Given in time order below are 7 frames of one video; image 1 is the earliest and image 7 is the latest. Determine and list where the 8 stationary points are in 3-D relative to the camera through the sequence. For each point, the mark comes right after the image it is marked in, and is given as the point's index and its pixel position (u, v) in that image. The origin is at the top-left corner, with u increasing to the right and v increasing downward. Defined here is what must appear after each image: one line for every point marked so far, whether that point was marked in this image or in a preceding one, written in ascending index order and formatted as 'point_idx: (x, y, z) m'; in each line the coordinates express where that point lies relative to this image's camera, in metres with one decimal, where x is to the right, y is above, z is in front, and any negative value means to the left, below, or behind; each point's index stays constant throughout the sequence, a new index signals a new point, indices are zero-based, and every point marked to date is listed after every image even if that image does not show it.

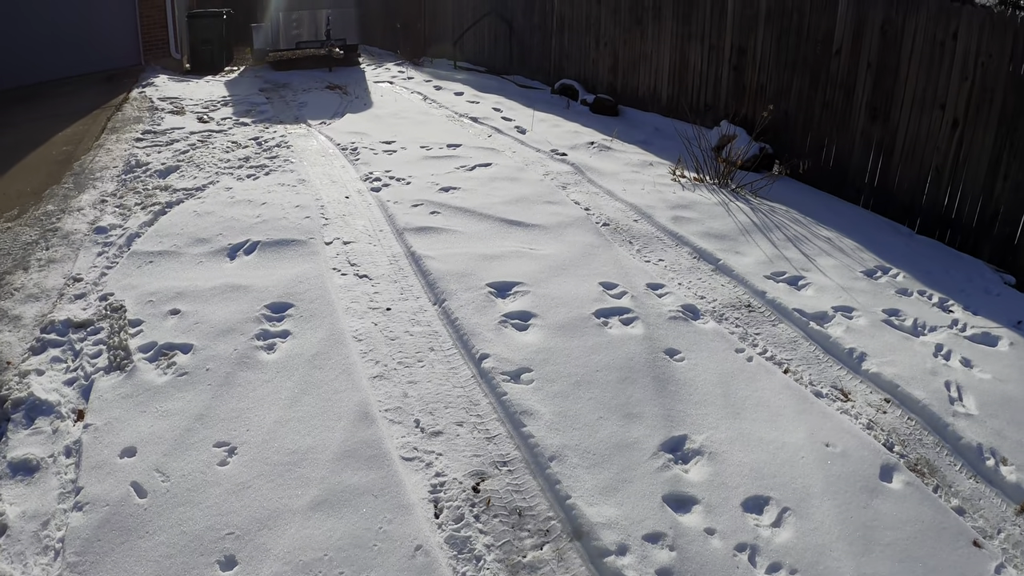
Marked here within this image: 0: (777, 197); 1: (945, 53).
0: (+2.3, +0.8, +6.7) m
1: (+3.4, +1.9, +6.2) m
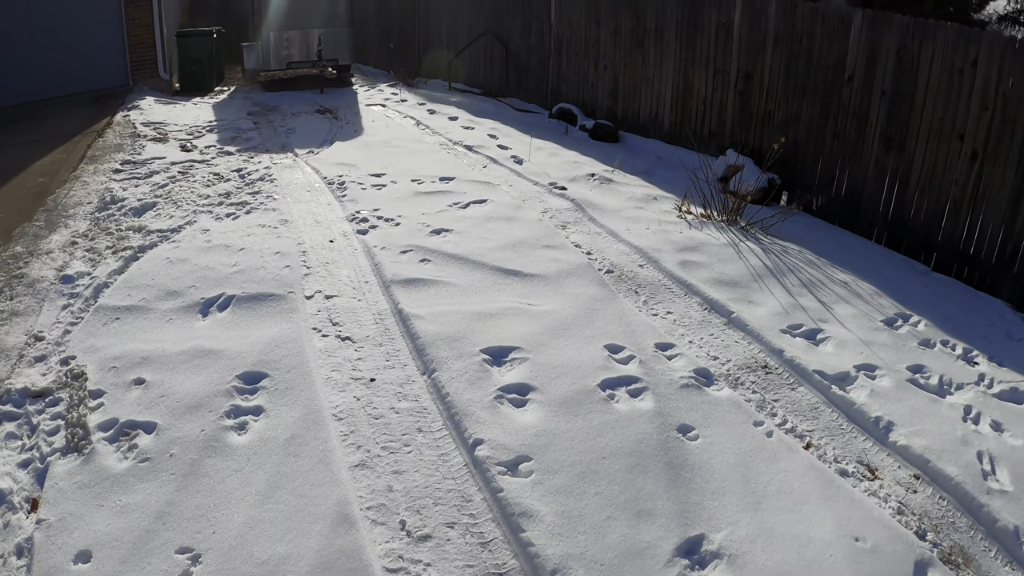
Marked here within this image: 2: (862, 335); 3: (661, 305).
0: (+2.2, +0.4, +6.3) m
1: (+3.4, +1.5, +5.8) m
2: (+2.2, -0.3, +4.9) m
3: (+0.9, -0.1, +4.9) m
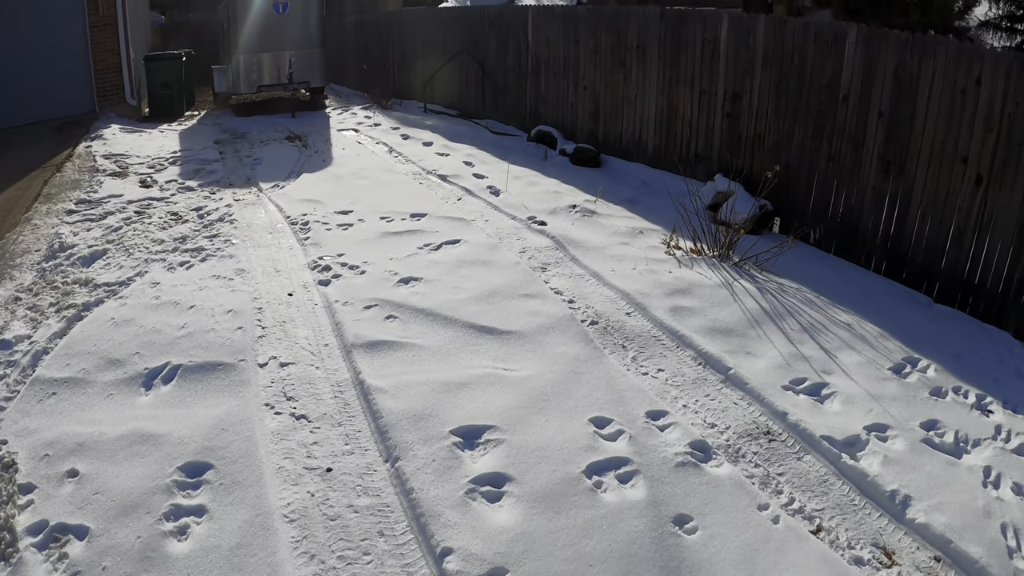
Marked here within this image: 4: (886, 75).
0: (+2.0, +0.1, +5.9) m
1: (+3.2, +1.3, +5.4) m
2: (+2.0, -0.6, +4.5) m
3: (+0.8, -0.4, +4.4) m
4: (+2.9, +1.6, +6.0) m
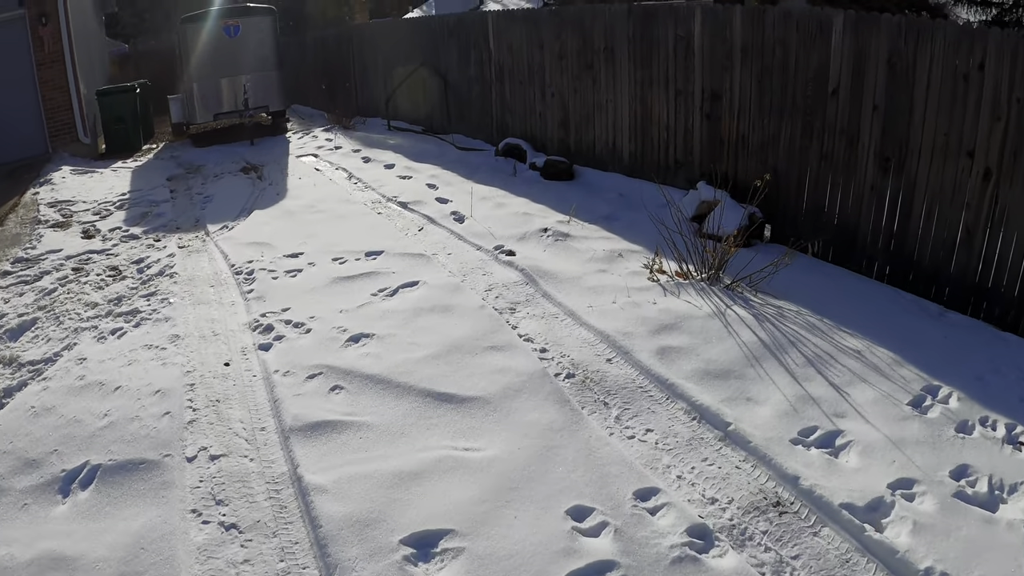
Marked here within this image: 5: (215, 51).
0: (+1.8, 0.0, +5.3) m
1: (+2.9, +1.2, +4.8) m
2: (+1.9, -0.7, +3.9) m
3: (+0.6, -0.7, +3.9) m
4: (+2.5, +1.5, +5.4) m
5: (-4.7, +3.7, +12.4) m
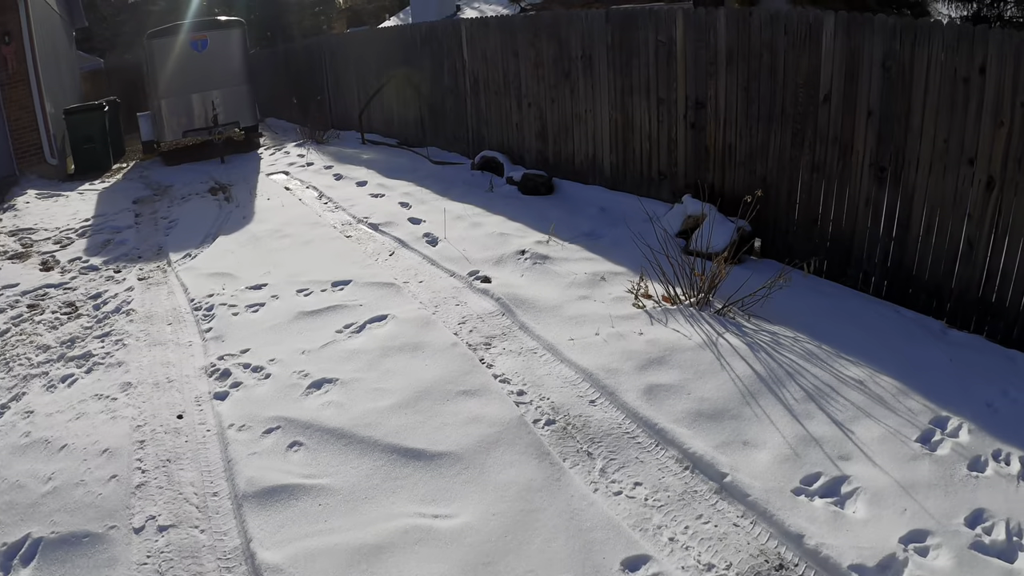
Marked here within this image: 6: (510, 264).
0: (+1.7, -0.1, +5.0) m
1: (+2.7, +1.1, +4.5) m
2: (+1.7, -0.8, +3.5) m
3: (+0.5, -0.8, +3.5) m
4: (+2.3, +1.4, +5.0) m
5: (-5.1, +3.4, +12.0) m
6: (0.0, +0.2, +5.7) m
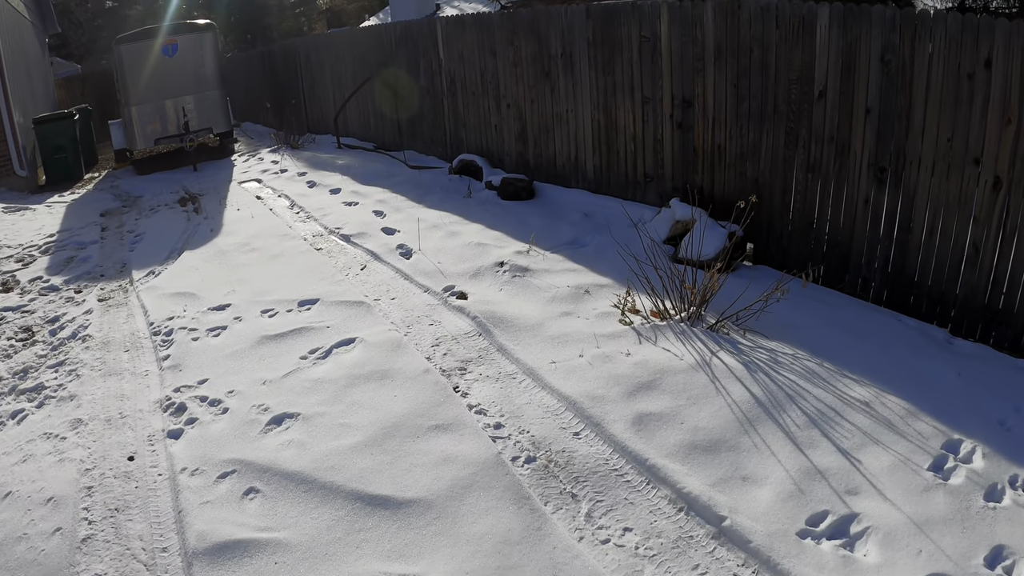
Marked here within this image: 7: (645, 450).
0: (+1.5, -0.2, +4.7) m
1: (+2.5, +1.1, +4.2) m
2: (+1.6, -0.9, +3.2) m
3: (+0.4, -0.9, +3.2) m
4: (+2.1, +1.4, +4.7) m
5: (-5.3, +3.2, +11.6) m
6: (-0.2, +0.1, +5.3) m
7: (+0.6, -0.7, +3.5) m
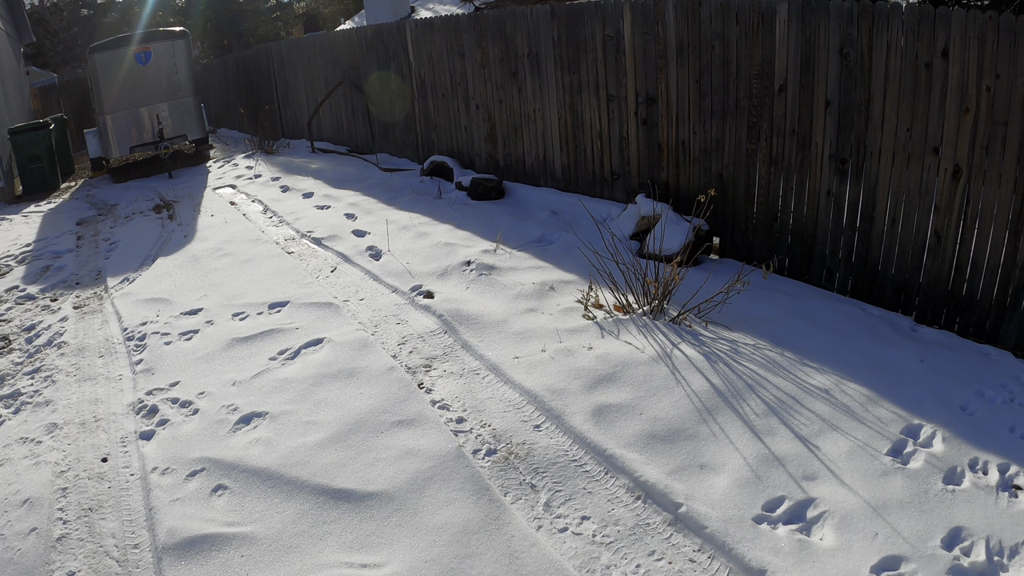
0: (+1.3, -0.2, +4.7) m
1: (+2.3, +1.2, +4.3) m
2: (+1.5, -0.9, +3.3) m
3: (+0.3, -0.9, +3.2) m
4: (+1.9, +1.4, +4.8) m
5: (-5.7, +3.1, +11.6) m
6: (-0.4, +0.1, +5.4) m
7: (+0.4, -0.7, +3.5) m
